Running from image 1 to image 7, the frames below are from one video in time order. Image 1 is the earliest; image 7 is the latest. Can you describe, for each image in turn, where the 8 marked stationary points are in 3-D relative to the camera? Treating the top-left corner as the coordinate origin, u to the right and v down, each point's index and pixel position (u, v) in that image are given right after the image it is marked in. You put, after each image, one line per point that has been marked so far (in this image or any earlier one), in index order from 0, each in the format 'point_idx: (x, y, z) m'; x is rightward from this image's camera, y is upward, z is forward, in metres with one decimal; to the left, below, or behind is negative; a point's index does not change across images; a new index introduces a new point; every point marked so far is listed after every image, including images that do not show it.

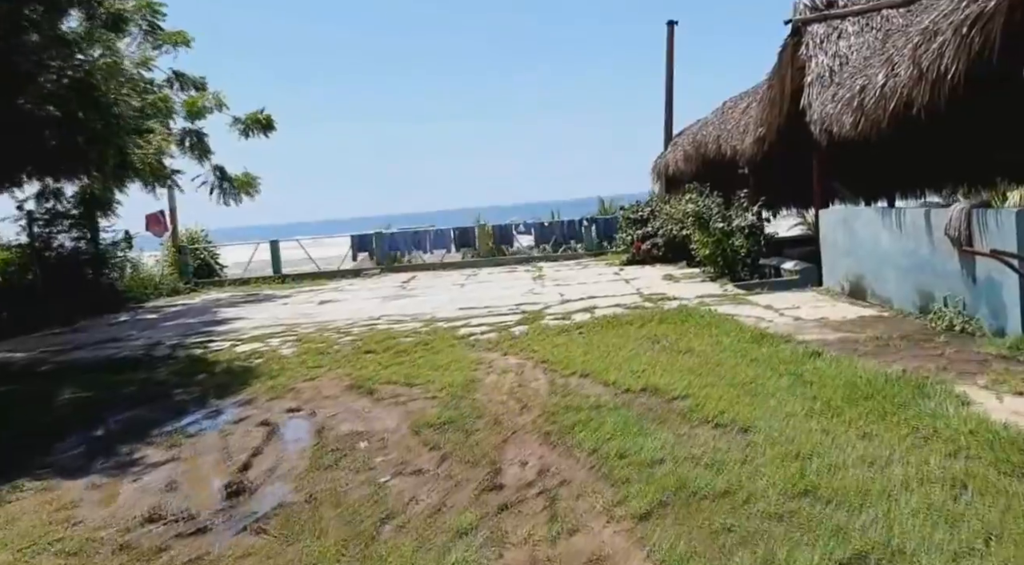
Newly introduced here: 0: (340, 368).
0: (-1.3, -0.6, +5.1) m
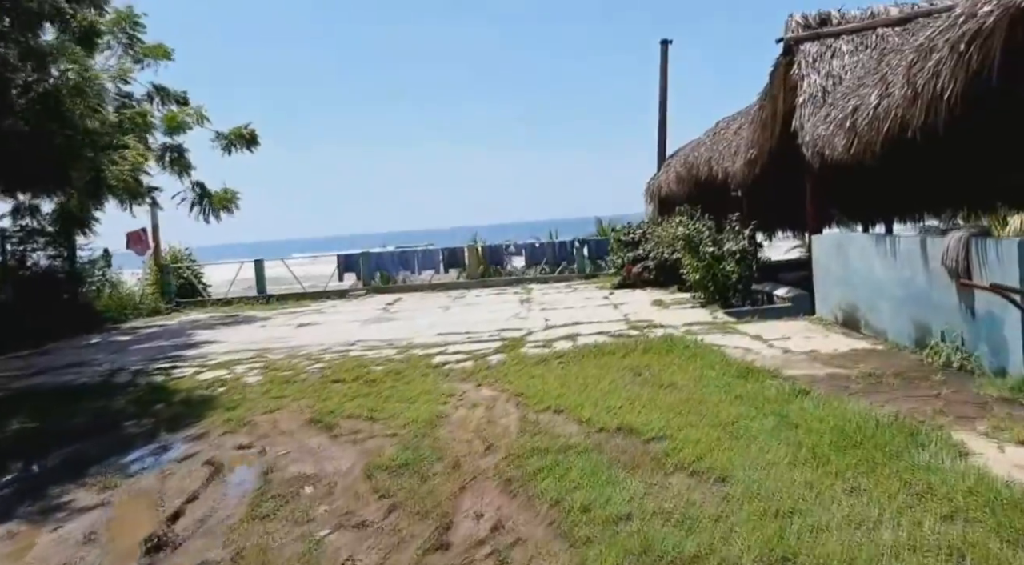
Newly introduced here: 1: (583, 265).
0: (-1.5, -0.8, +4.8) m
1: (+1.3, +0.4, +13.0) m
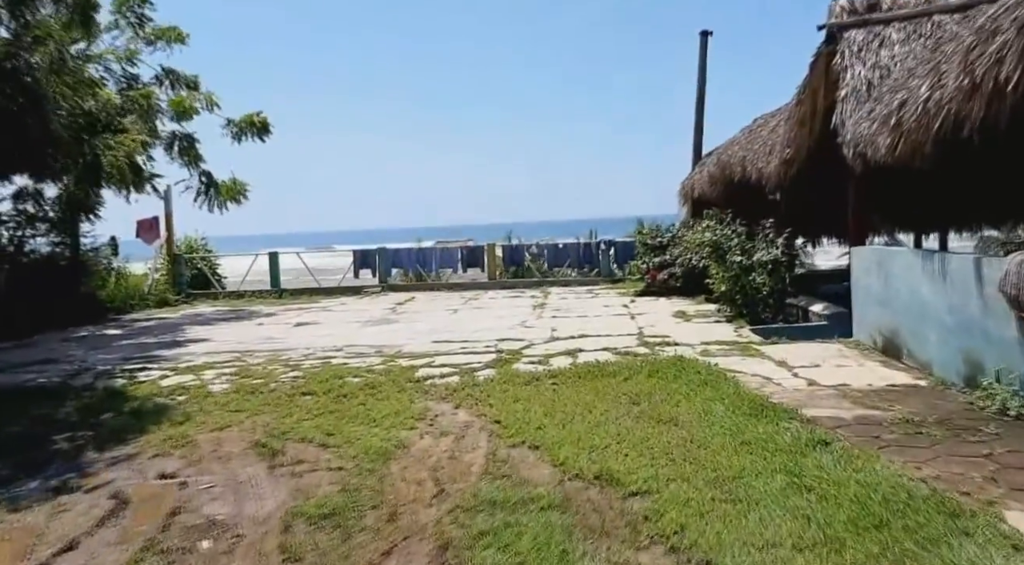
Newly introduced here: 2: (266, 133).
0: (-1.6, -0.9, +4.3) m
1: (+1.7, +0.3, +12.3) m
2: (-3.6, +2.2, +10.1) m
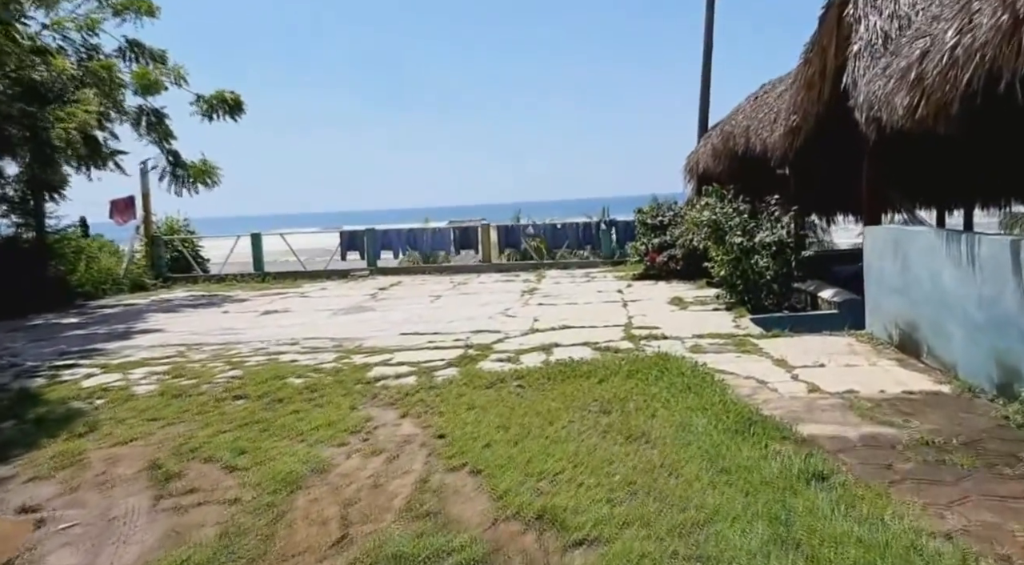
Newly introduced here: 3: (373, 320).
0: (-1.9, -0.8, +3.8) m
1: (+1.6, +0.6, +11.7) m
2: (-3.8, +2.4, +9.5) m
3: (-1.4, -0.4, +6.9) m
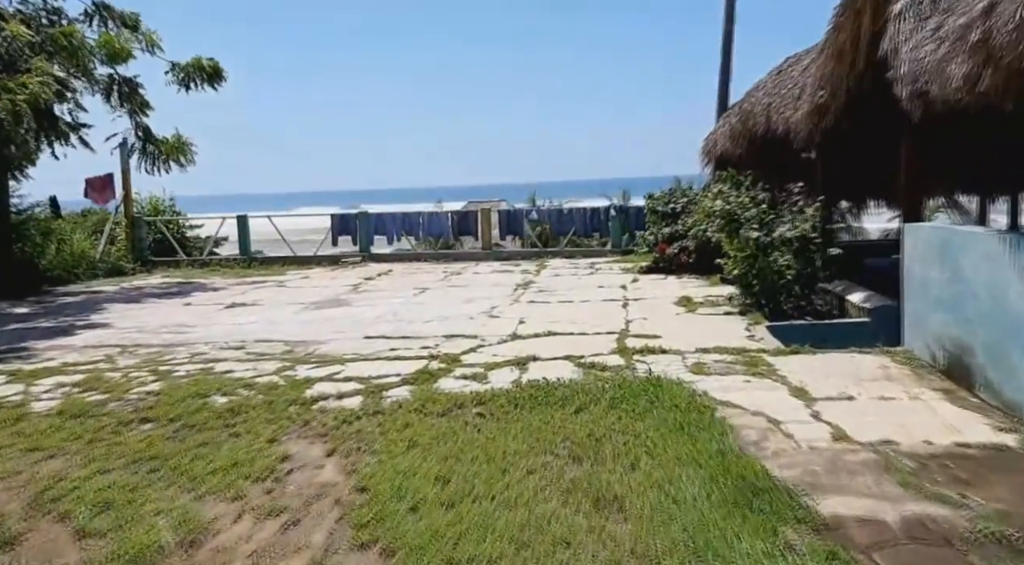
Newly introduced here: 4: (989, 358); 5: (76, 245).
0: (-2.1, -0.8, +3.1) m
1: (+1.7, +0.7, +10.8) m
2: (-3.8, +2.6, +8.8) m
3: (-1.5, -0.3, +6.2) m
4: (+2.4, -0.4, +3.4) m
5: (-6.0, +0.5, +9.4) m
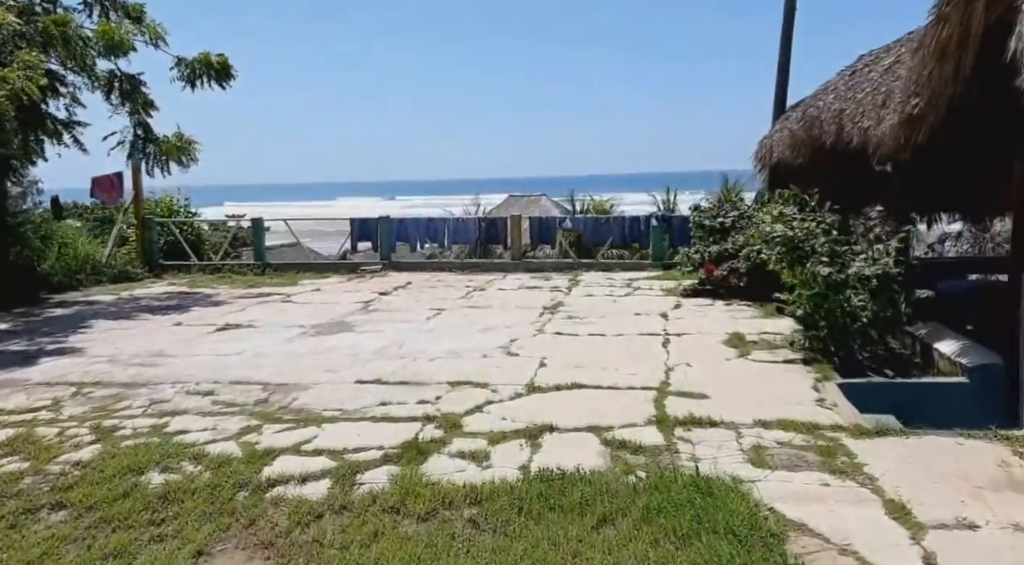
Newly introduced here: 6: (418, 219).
0: (-2.1, -1.0, +2.4) m
1: (+2.1, +0.5, +9.9) m
2: (-3.4, +2.5, +8.1) m
3: (-1.4, -0.5, +5.4) m
4: (+2.4, -0.7, +2.5) m
5: (-5.6, +0.4, +8.9) m
6: (-1.4, +1.0, +10.4) m
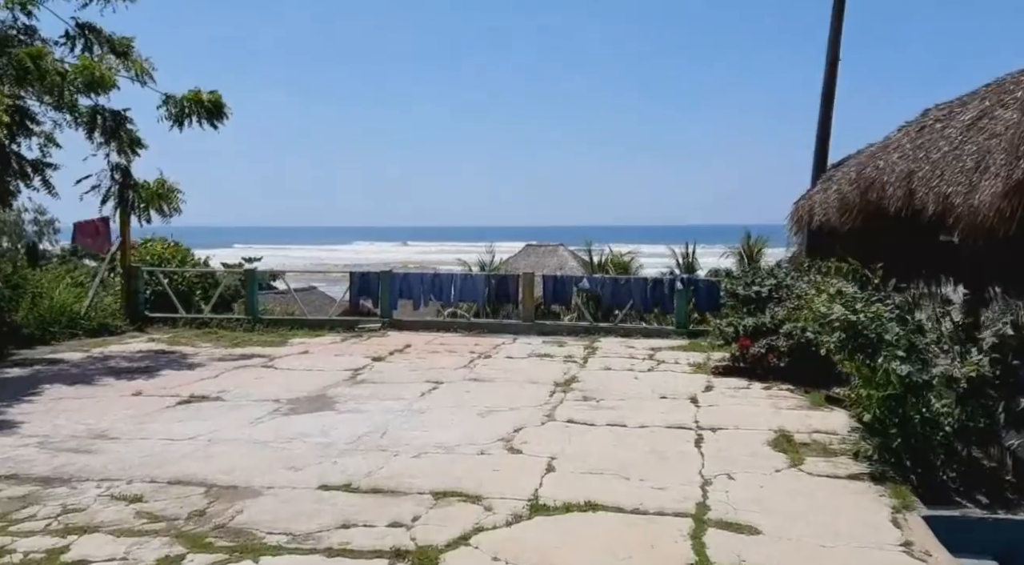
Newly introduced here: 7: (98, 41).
0: (-2.2, -1.3, +1.6) m
1: (+2.2, -0.4, +9.1) m
2: (-3.2, +1.8, +7.5) m
3: (-1.4, -1.0, +4.6) m
4: (+2.3, -1.1, +1.6) m
5: (-5.5, -0.2, +8.3) m
6: (-1.3, +0.1, +9.7) m
7: (-4.3, +2.5, +7.2) m
